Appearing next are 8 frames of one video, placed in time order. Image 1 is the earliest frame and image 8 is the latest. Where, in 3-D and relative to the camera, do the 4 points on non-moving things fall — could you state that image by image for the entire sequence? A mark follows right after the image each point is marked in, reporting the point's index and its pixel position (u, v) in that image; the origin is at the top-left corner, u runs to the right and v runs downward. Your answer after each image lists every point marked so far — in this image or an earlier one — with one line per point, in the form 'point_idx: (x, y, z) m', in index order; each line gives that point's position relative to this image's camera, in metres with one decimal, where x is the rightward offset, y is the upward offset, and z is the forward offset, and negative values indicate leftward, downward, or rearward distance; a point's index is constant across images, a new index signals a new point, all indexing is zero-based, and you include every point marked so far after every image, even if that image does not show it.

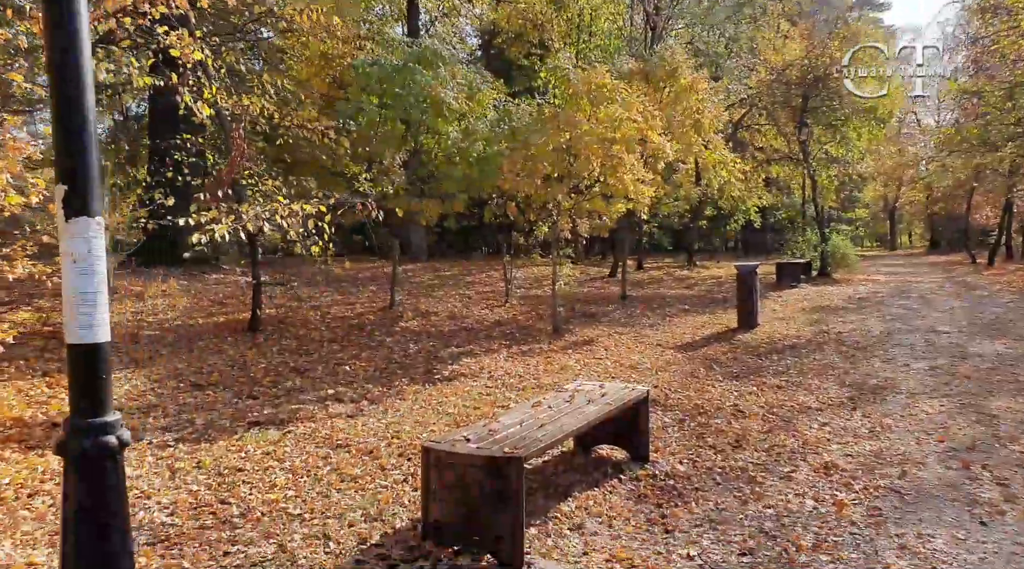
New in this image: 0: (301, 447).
0: (-1.5, -1.2, +6.3) m
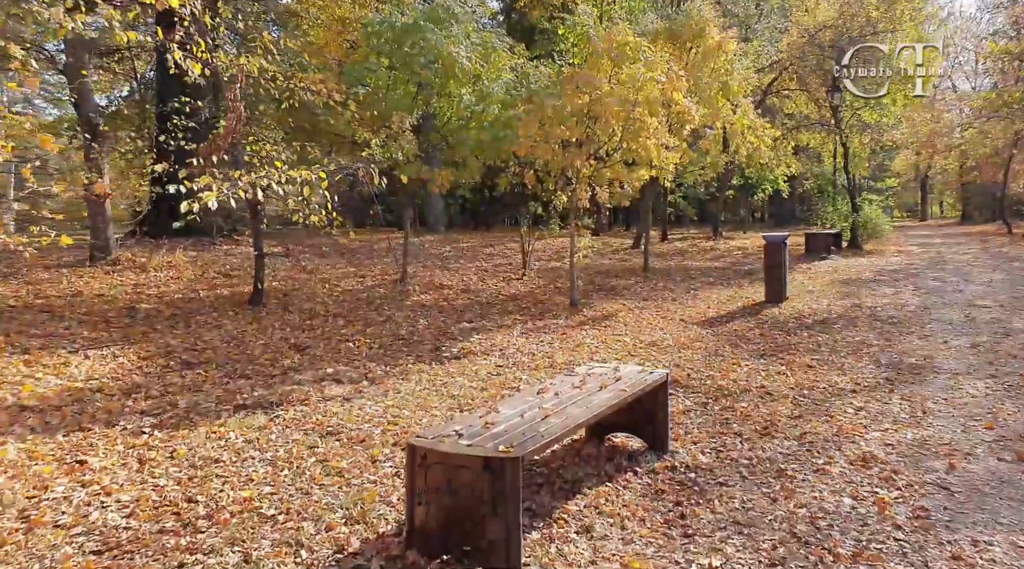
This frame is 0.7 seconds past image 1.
0: (-1.5, -1.0, +5.7) m
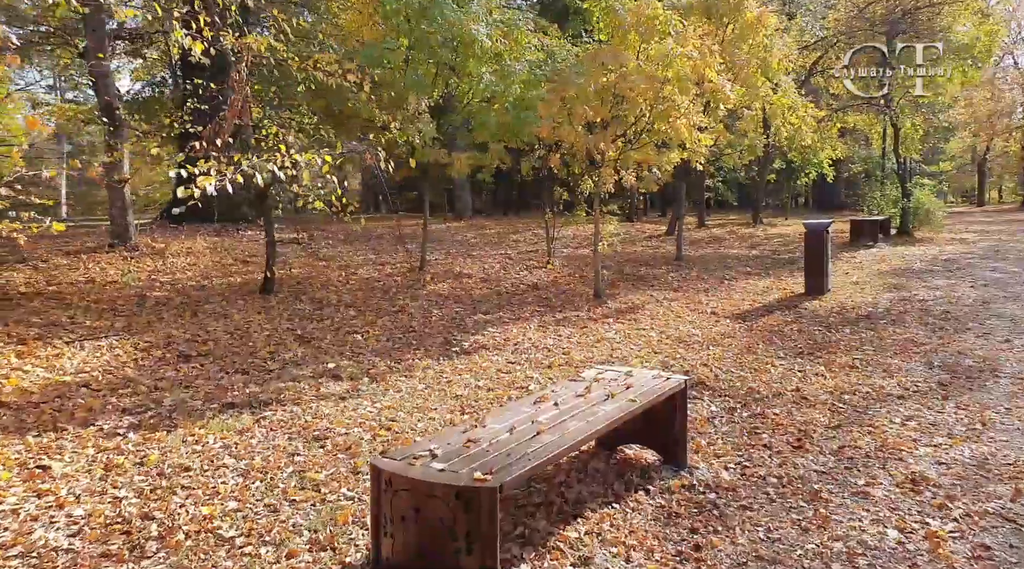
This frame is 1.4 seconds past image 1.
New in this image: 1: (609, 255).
0: (-1.5, -0.9, +5.3) m
1: (+1.8, +0.5, +15.9) m
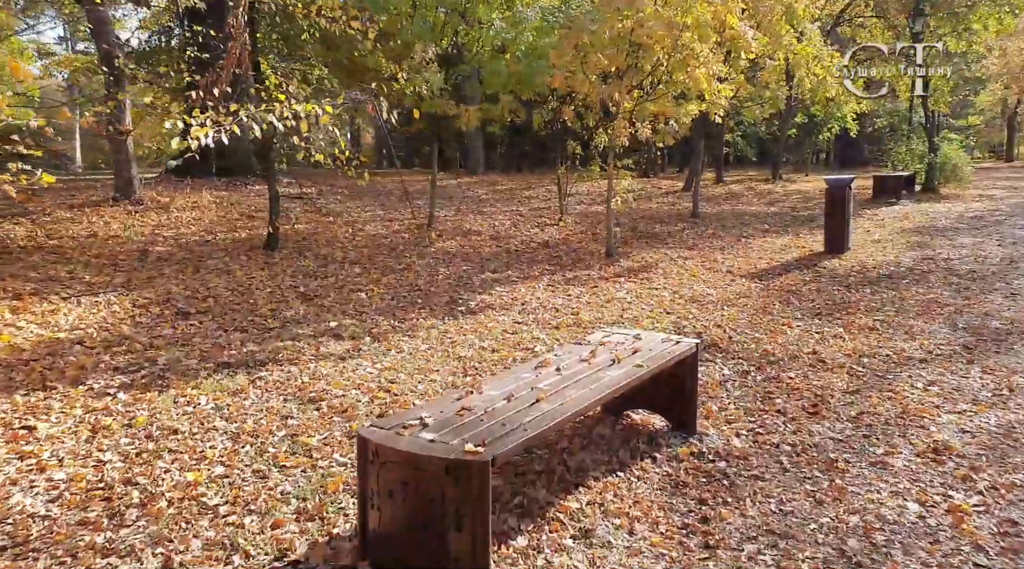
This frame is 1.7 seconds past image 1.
0: (-1.5, -0.7, +5.1) m
1: (+2.0, +1.3, +15.6) m
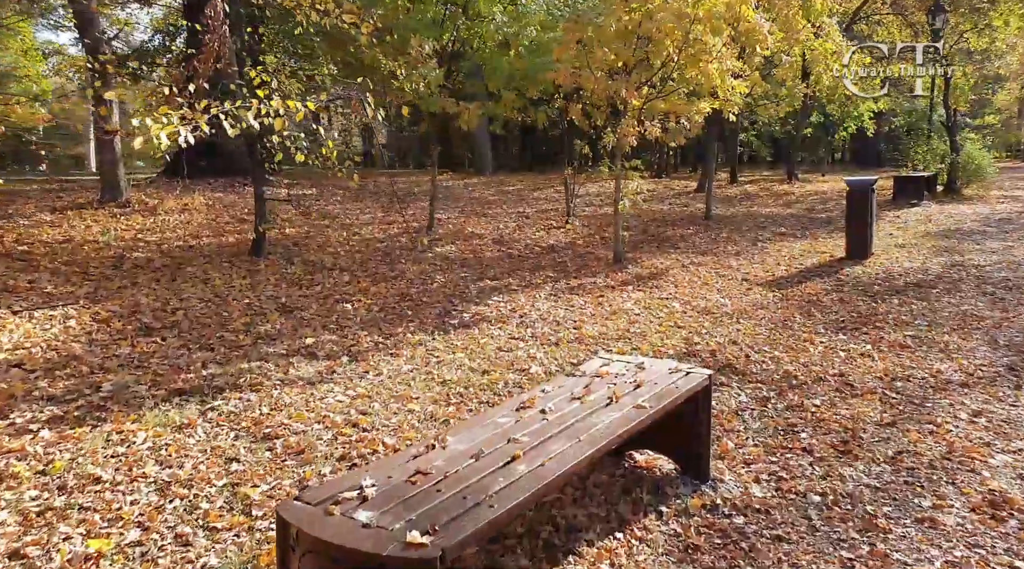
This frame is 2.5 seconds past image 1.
0: (-1.6, -0.8, +4.5) m
1: (+2.1, +1.2, +14.9) m
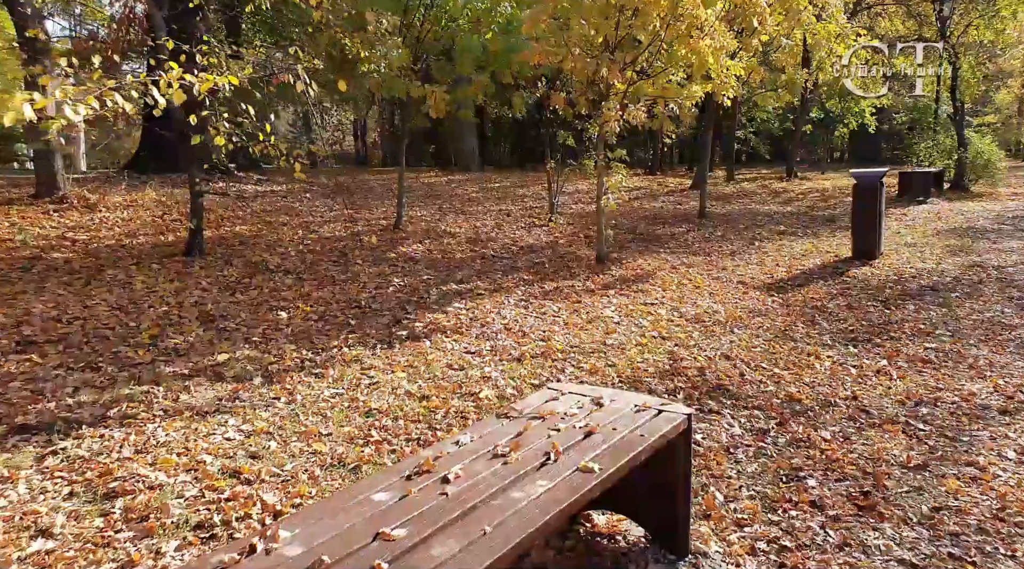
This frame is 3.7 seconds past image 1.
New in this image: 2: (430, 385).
0: (-1.9, -0.8, +3.4) m
1: (+1.8, +1.2, +13.8) m
2: (-0.5, -0.6, +5.2) m
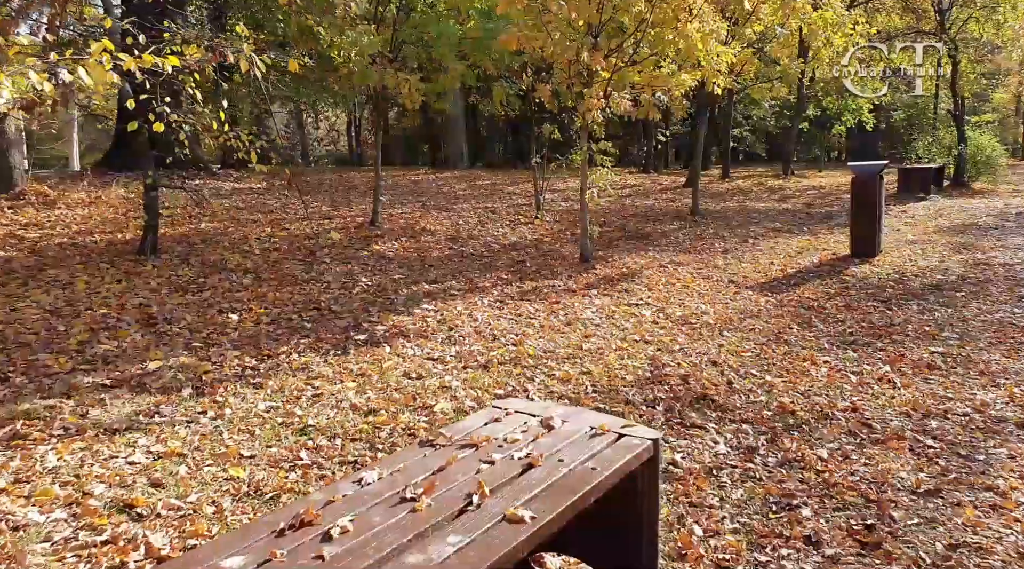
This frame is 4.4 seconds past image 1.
0: (-2.1, -0.8, +2.9) m
1: (+1.5, +1.2, +13.3) m
2: (-0.7, -0.6, +4.7) m
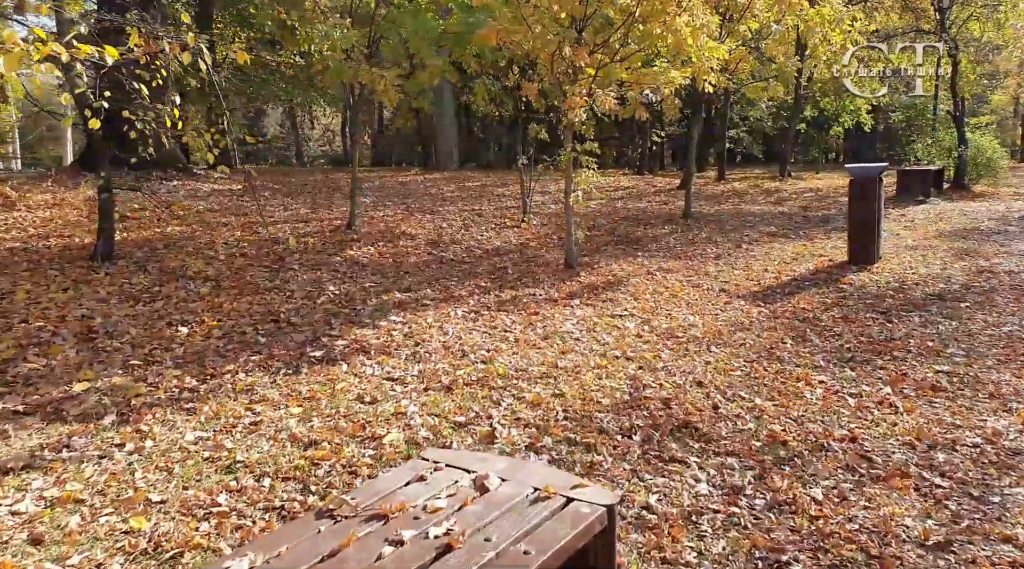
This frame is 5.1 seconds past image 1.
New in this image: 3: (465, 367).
0: (-2.3, -0.9, +2.4) m
1: (+1.3, +1.1, +12.8) m
2: (-0.9, -0.7, +4.2) m
3: (-0.3, -0.5, +5.4) m
